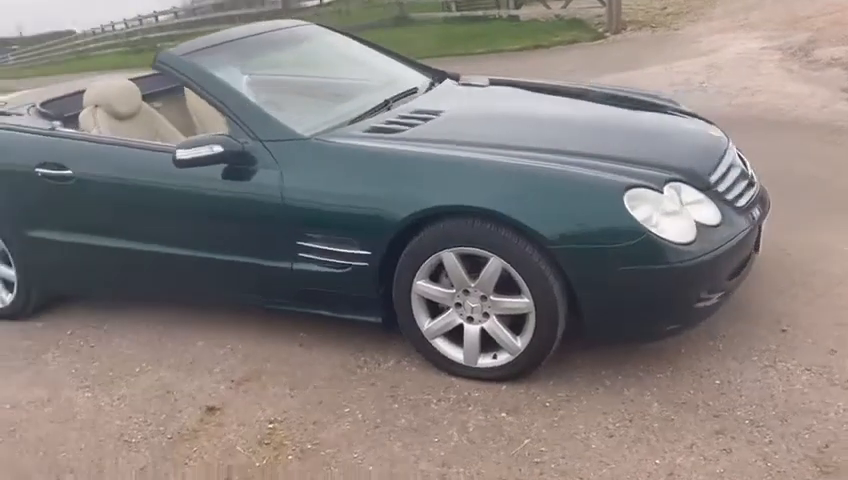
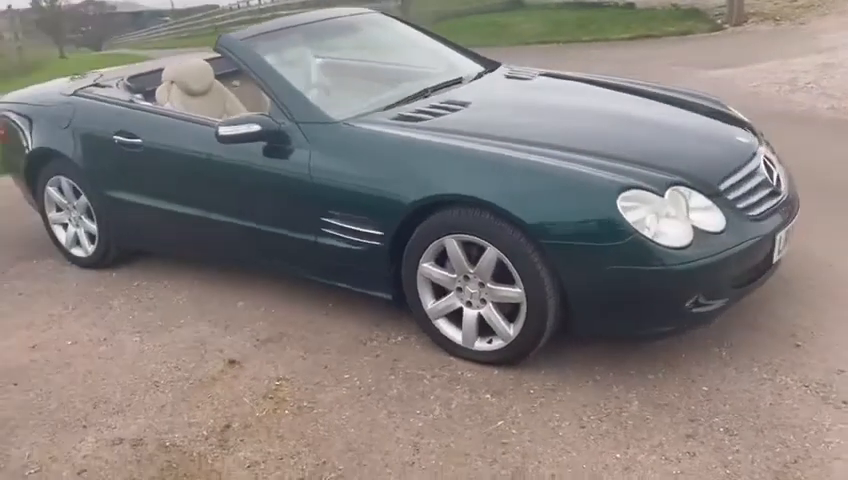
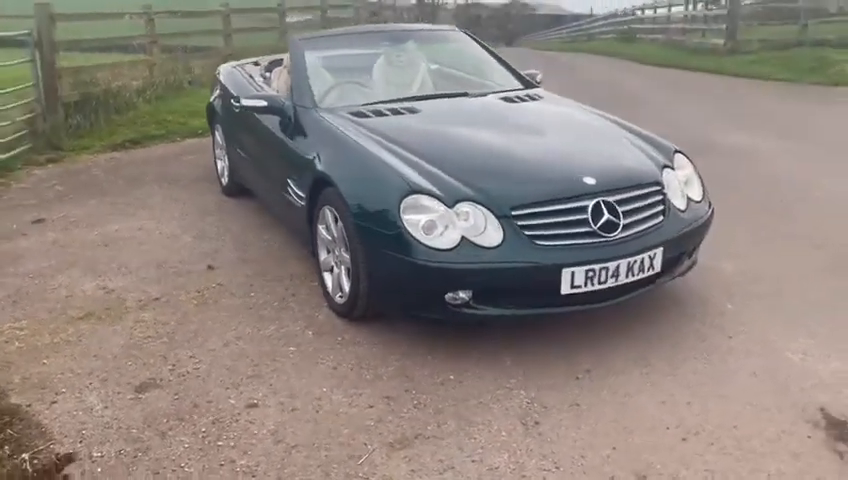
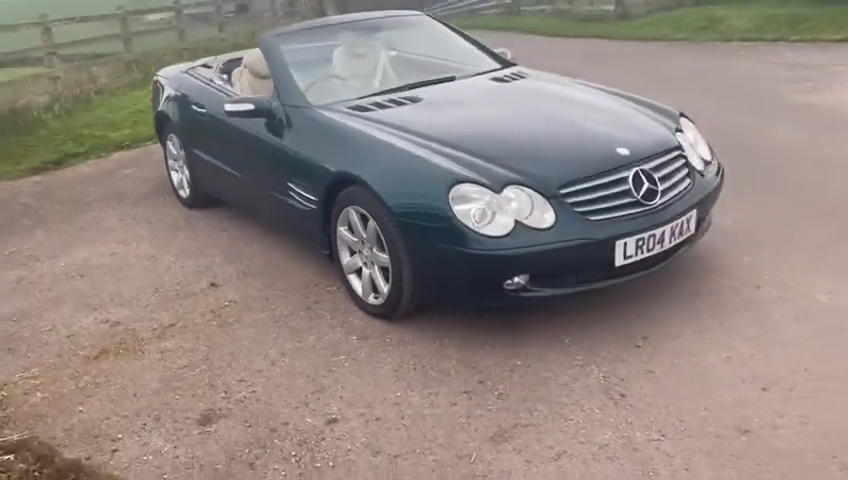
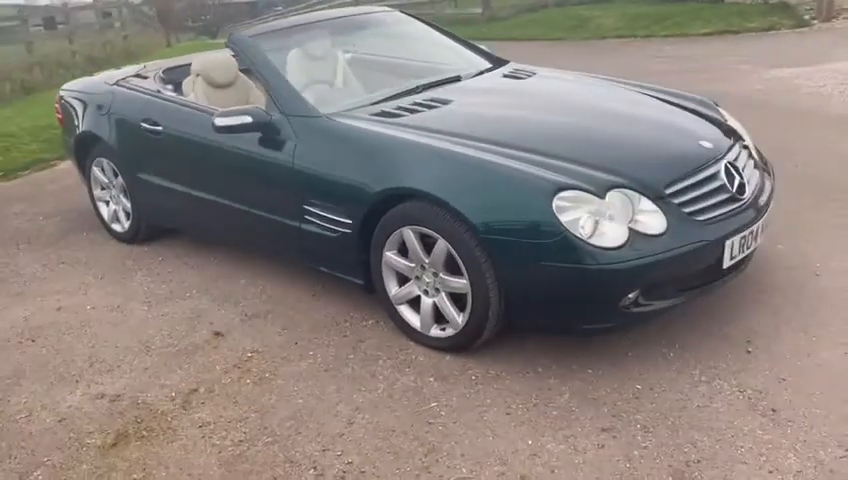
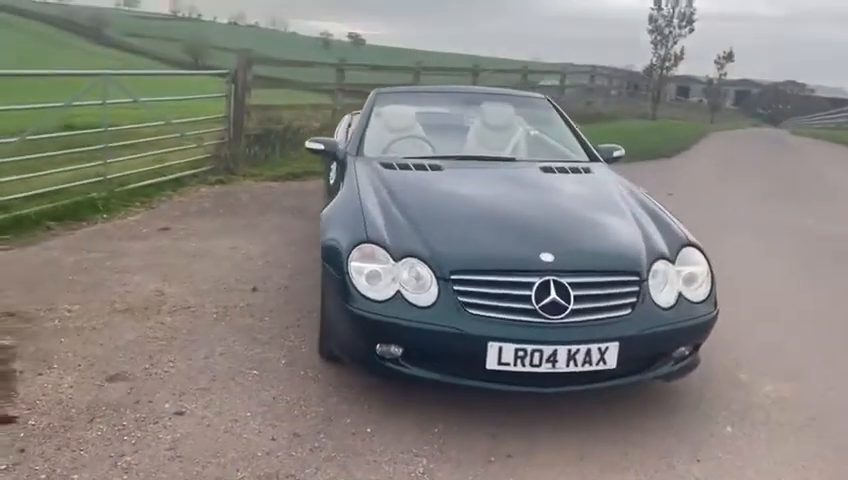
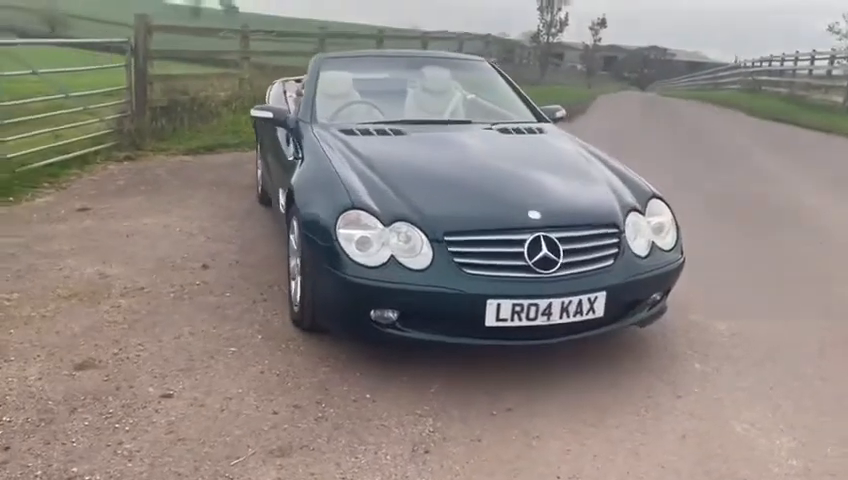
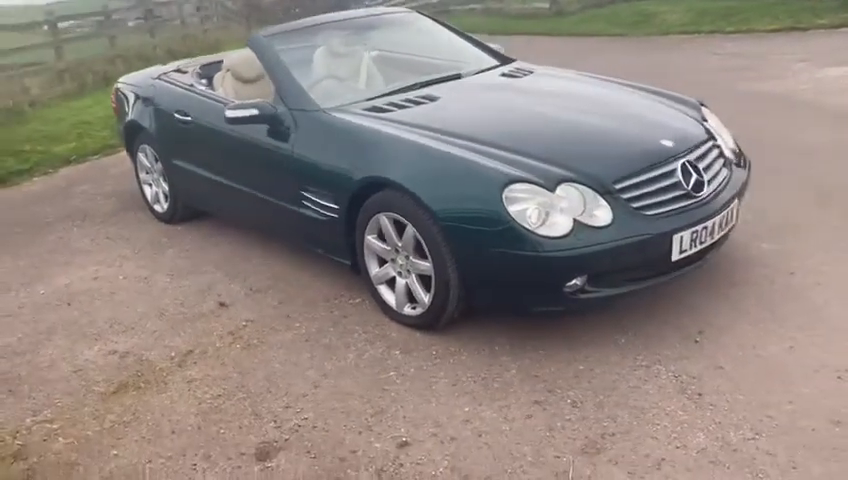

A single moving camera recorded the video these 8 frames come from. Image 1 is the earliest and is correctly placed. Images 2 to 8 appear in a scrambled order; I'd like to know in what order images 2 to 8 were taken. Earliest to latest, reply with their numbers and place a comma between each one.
2, 5, 8, 4, 3, 7, 6
